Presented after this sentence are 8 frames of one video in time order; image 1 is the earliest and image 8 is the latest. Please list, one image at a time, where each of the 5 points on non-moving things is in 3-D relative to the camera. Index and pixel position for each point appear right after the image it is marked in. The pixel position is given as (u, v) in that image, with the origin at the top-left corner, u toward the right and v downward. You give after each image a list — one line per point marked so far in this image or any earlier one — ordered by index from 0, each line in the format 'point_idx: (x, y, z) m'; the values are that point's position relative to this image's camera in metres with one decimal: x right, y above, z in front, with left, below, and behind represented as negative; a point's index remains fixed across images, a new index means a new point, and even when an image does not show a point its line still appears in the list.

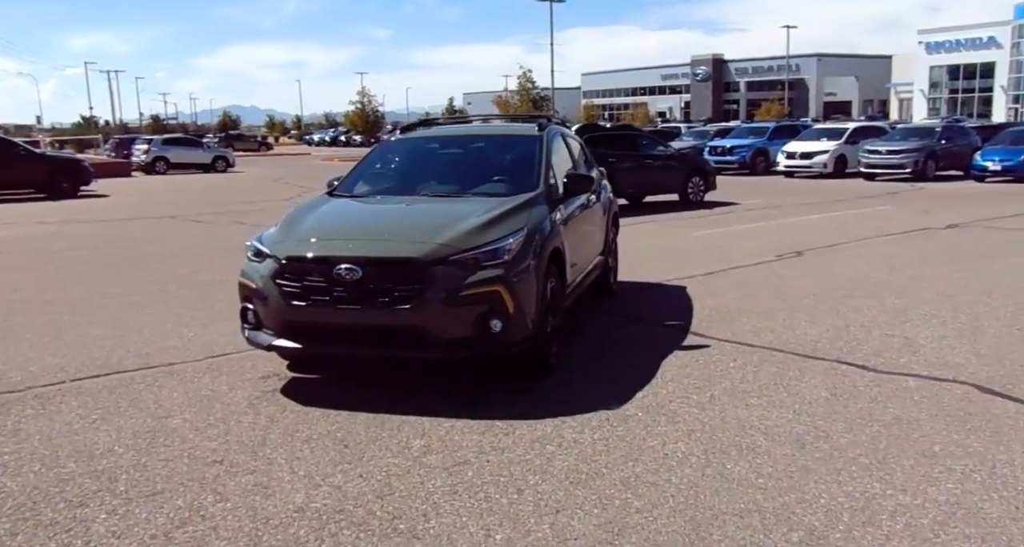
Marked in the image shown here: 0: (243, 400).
0: (-1.7, -0.8, +5.6) m
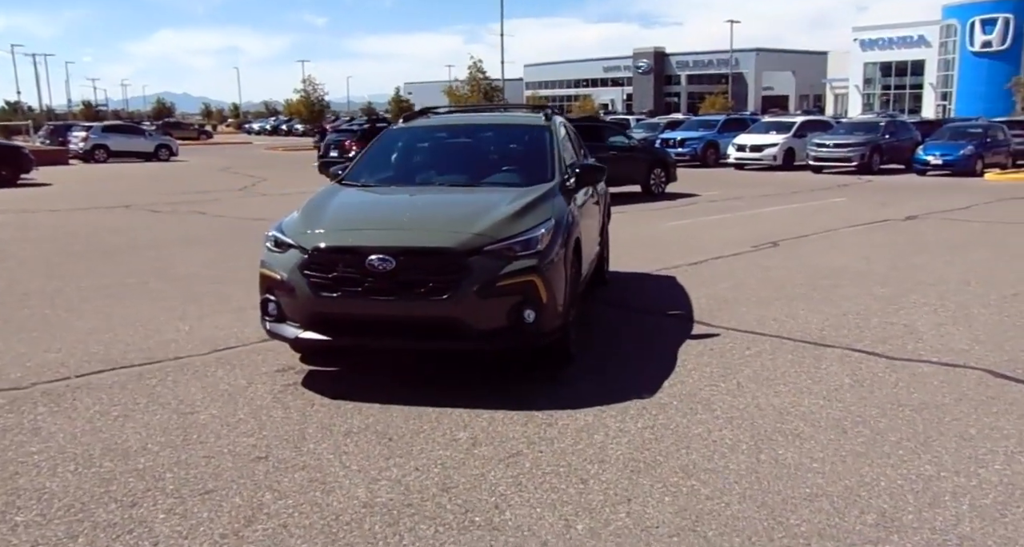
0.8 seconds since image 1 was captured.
0: (-1.5, -0.8, +5.5) m
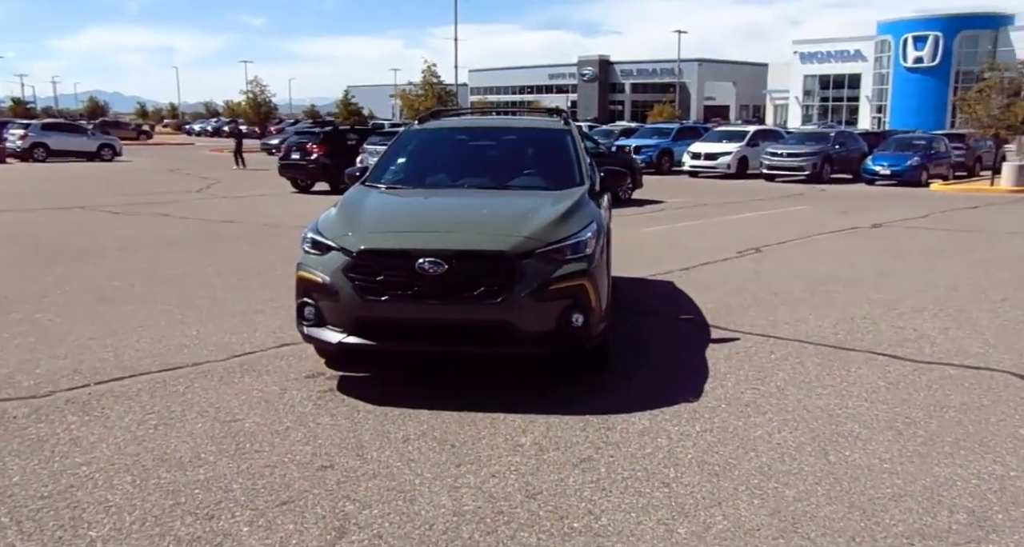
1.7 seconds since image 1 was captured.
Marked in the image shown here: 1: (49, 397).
0: (-1.3, -0.8, +5.3) m
1: (-2.8, -0.8, +5.3) m
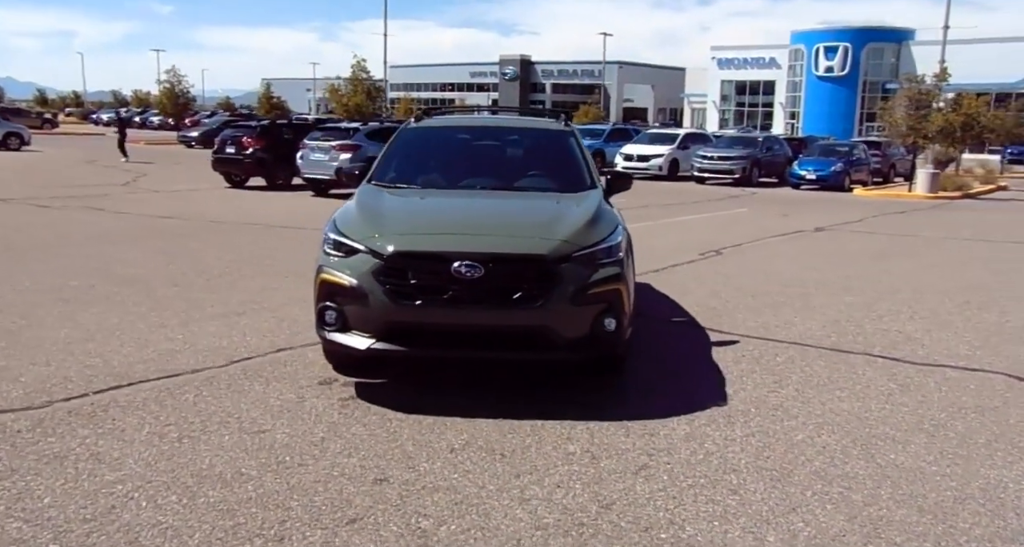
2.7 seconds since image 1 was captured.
0: (-1.1, -0.8, +5.1) m
1: (-2.6, -0.8, +4.9) m
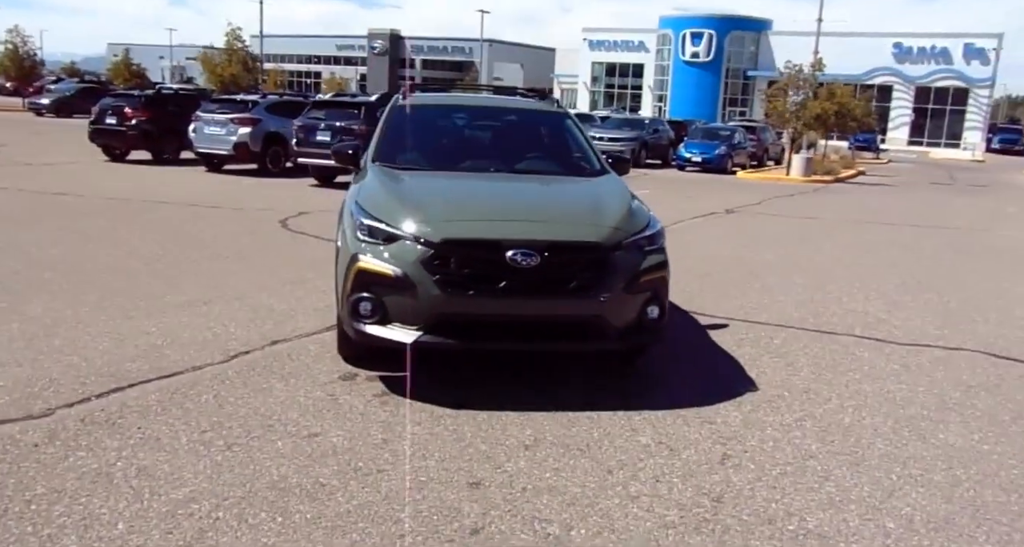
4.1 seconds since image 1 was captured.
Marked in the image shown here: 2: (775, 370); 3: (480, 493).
0: (-0.8, -0.7, +4.8) m
1: (-2.3, -0.7, +4.3) m
2: (+1.8, -0.7, +5.9) m
3: (-0.1, -1.0, +3.8) m
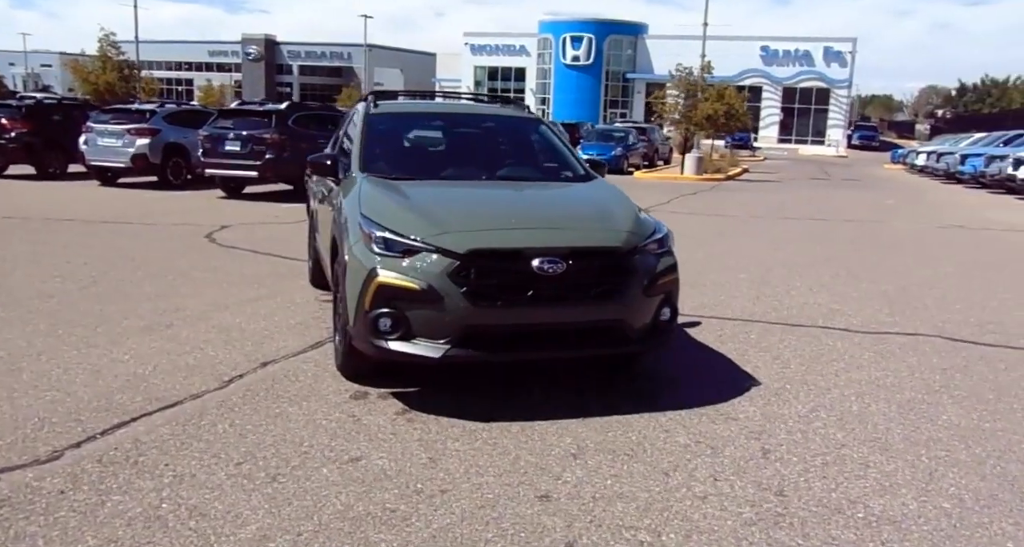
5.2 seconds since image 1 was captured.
0: (-0.6, -0.8, +4.6) m
1: (-2.0, -0.9, +4.0) m
2: (+1.8, -0.6, +6.1) m
3: (+0.2, -1.0, +3.7) m
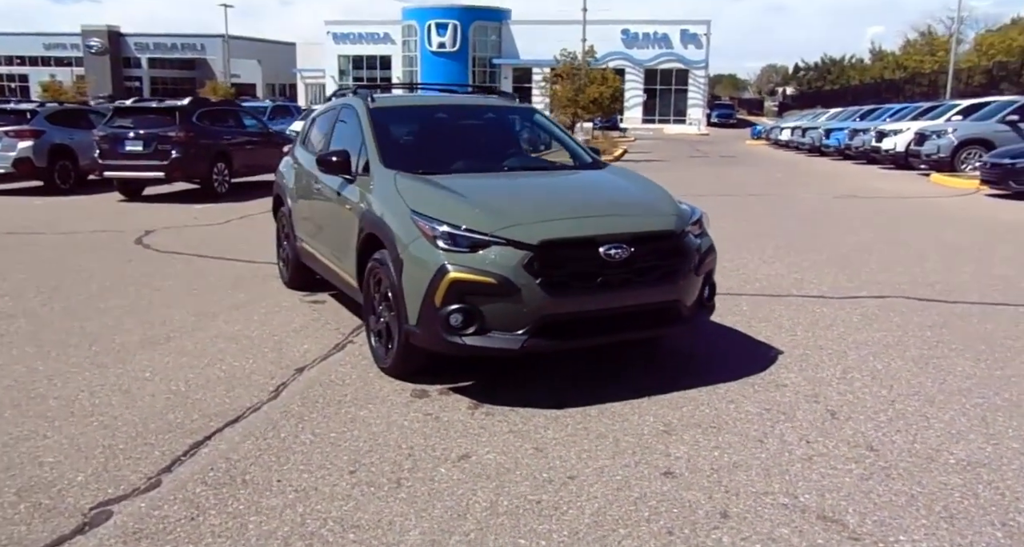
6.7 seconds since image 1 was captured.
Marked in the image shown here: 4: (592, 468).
0: (-0.2, -0.8, +4.6) m
1: (-1.5, -0.9, +3.8) m
2: (+1.9, -0.4, +6.4) m
3: (+0.8, -0.9, +3.9) m
4: (+0.4, -0.9, +4.0) m
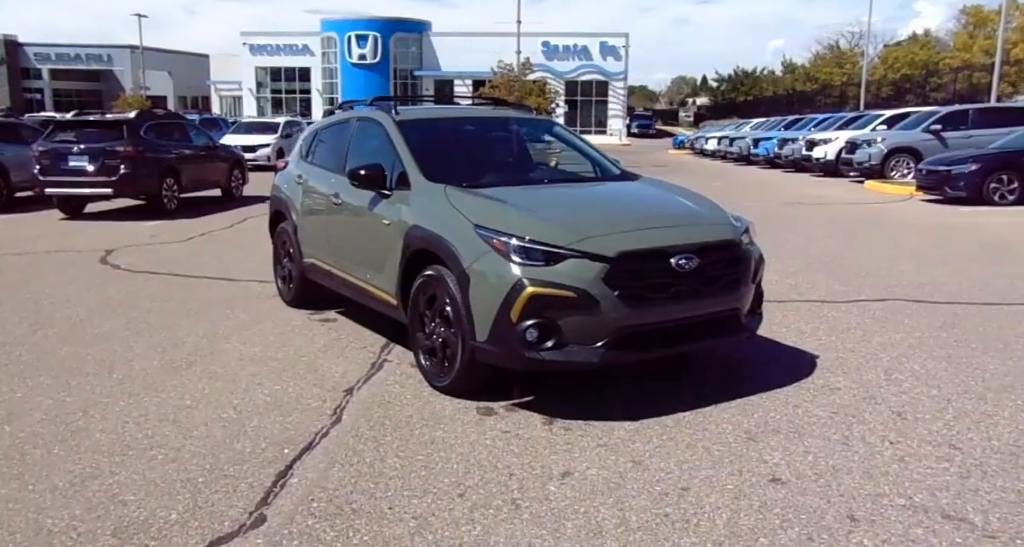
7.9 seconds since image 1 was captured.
0: (+0.3, -0.8, +4.6) m
1: (-0.9, -1.0, +3.6) m
2: (+2.2, -0.5, +6.5) m
3: (+1.3, -1.0, +3.9) m
4: (+0.9, -0.9, +4.0) m
